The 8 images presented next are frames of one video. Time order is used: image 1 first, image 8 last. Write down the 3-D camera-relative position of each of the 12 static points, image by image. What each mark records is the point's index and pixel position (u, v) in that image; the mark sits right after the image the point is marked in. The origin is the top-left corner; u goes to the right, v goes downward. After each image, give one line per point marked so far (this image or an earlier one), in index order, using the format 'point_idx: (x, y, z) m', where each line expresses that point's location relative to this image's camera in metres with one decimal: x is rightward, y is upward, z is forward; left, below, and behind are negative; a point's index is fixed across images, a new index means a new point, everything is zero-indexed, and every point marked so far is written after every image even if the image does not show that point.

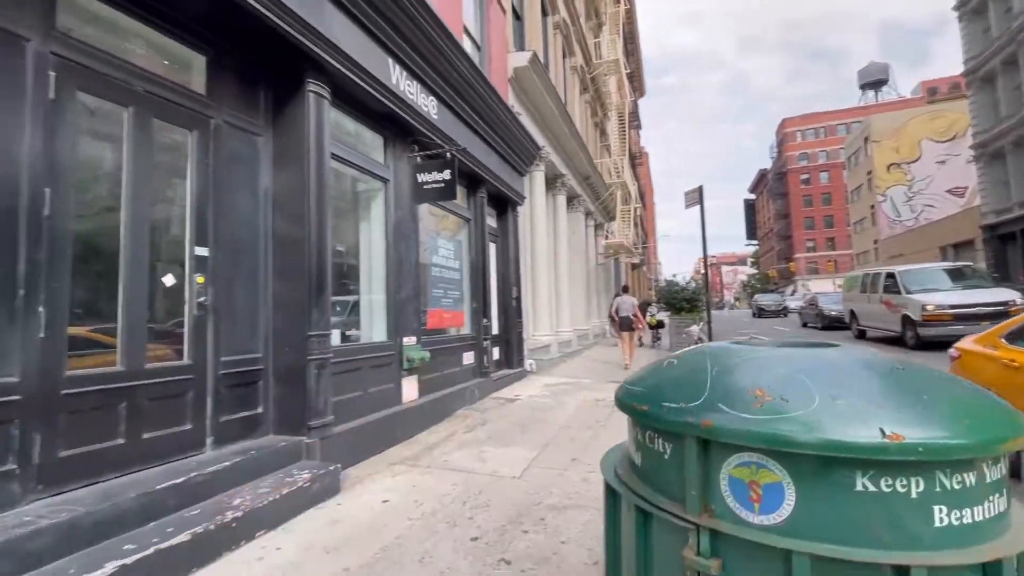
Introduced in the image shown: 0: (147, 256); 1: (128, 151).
0: (-2.7, +0.3, +3.6) m
1: (-2.8, +1.0, +3.5) m
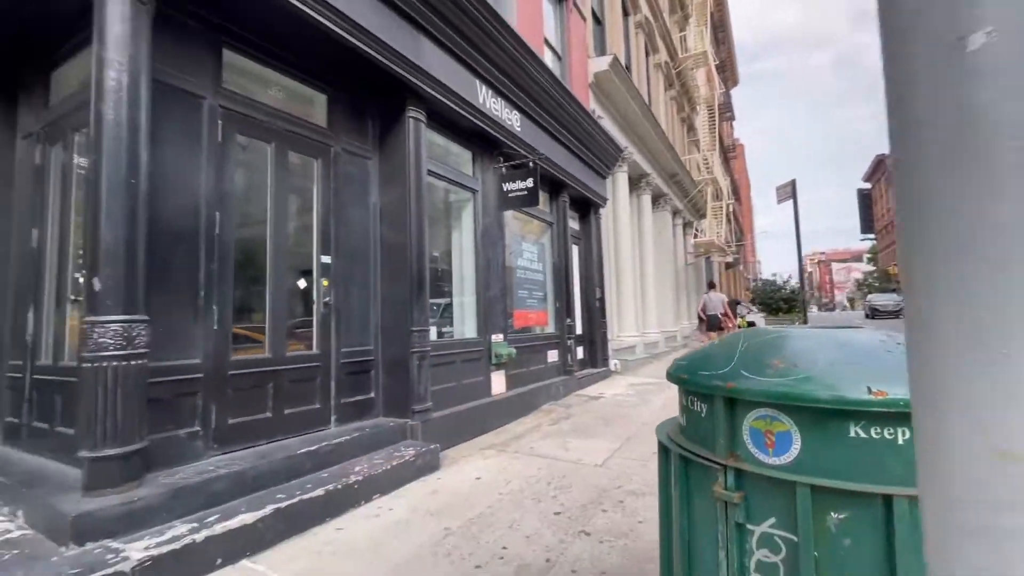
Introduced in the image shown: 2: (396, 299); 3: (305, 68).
0: (-2.0, +0.2, +4.4) m
1: (-2.1, +1.0, +4.3) m
2: (-1.2, -0.1, +5.1) m
3: (-2.0, +2.1, +4.6) m
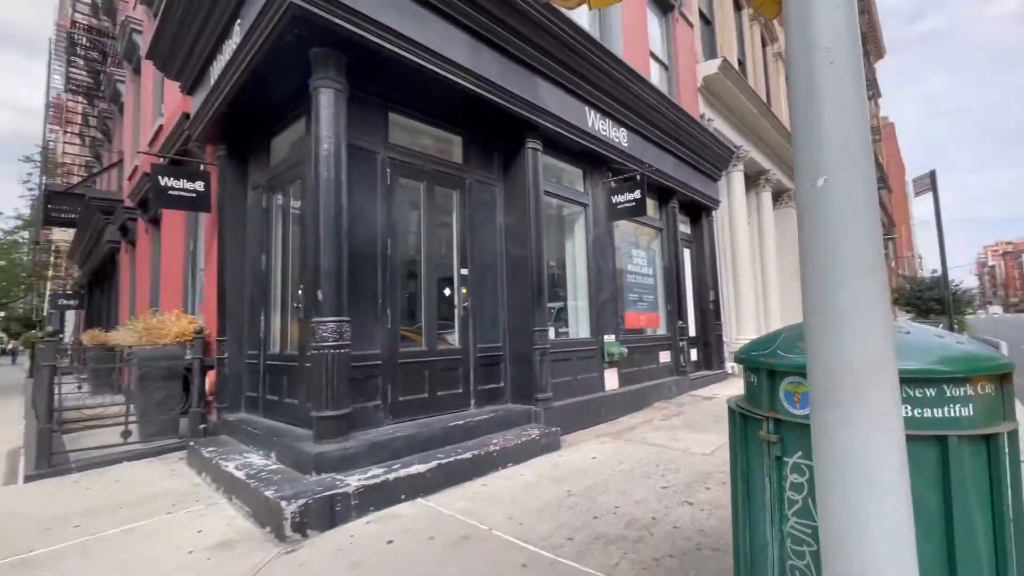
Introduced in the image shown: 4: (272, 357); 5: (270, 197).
0: (-0.9, +0.1, +5.5) m
1: (-1.0, +0.9, +5.4) m
2: (+0.1, -0.2, +6.0) m
3: (-0.8, +2.0, +5.7) m
4: (-2.7, -0.8, +5.4) m
5: (-2.9, +1.1, +5.8) m
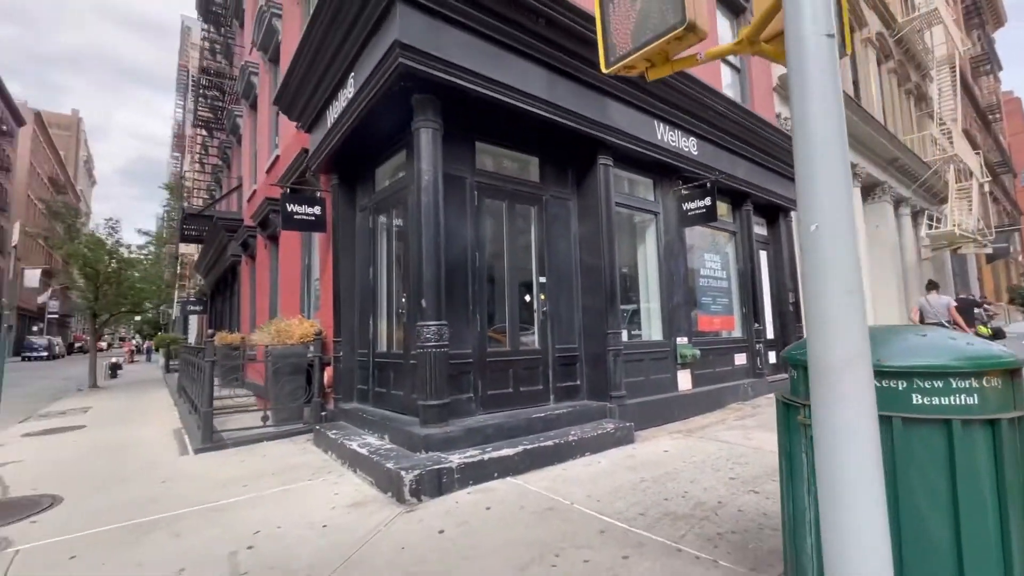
0: (+0.1, +0.1, +6.1) m
1: (-0.1, +0.8, +6.1) m
2: (+1.1, -0.3, +6.5) m
3: (+0.2, +1.9, +6.3) m
4: (-1.7, -0.9, +6.3) m
5: (-1.9, +1.0, +6.8) m
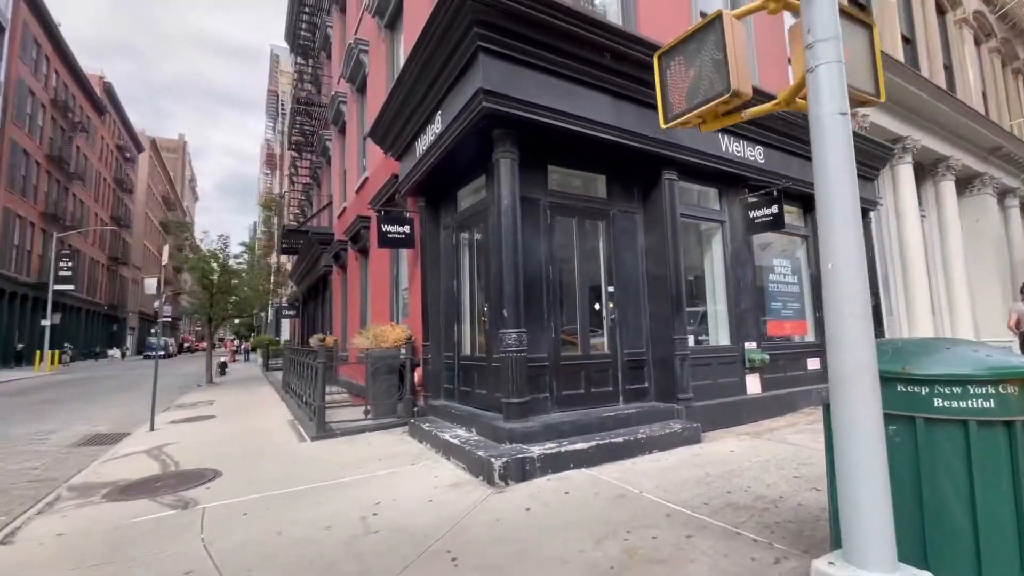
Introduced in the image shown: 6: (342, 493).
0: (+1.0, -0.1, +6.6) m
1: (+0.9, +0.7, +6.6) m
2: (+2.1, -0.4, +6.9) m
3: (+1.1, +1.8, +6.9) m
4: (-0.7, -1.0, +7.1) m
5: (-0.8, +0.8, +7.6) m
6: (-1.7, -2.0, +4.8) m
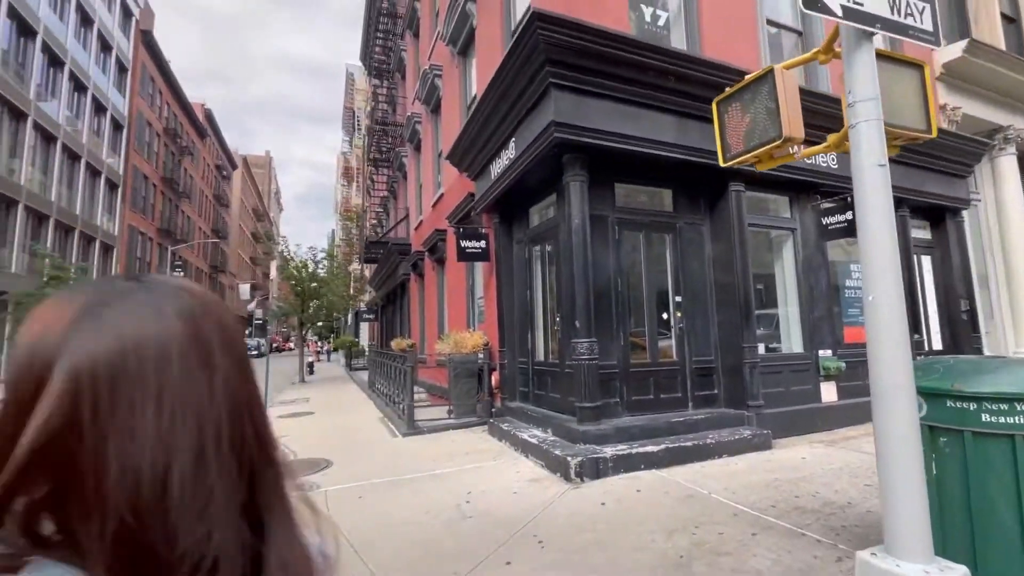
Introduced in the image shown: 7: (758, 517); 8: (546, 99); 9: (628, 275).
0: (+2.1, -0.2, +7.0) m
1: (+1.9, +0.5, +7.0) m
2: (+3.1, -0.5, +7.0) m
3: (+2.2, +1.6, +7.2) m
4: (+0.4, -1.2, +7.6) m
5: (+0.3, +0.7, +8.1) m
6: (-0.8, -2.2, +5.5) m
7: (+2.1, -2.0, +4.2) m
8: (+0.4, +2.3, +6.0) m
9: (+1.6, +0.2, +6.8) m
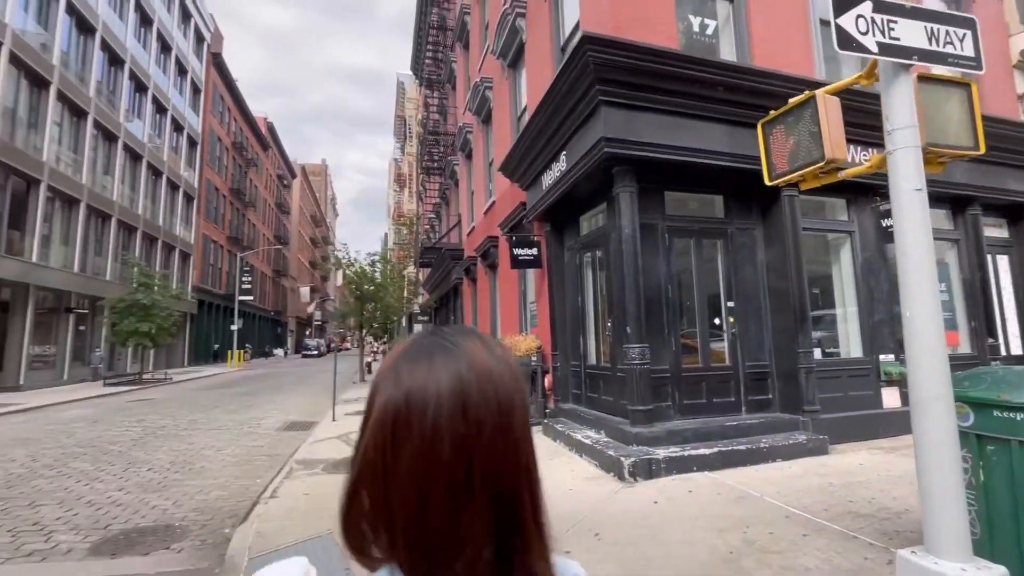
0: (+2.8, -0.3, +7.1) m
1: (+2.7, +0.4, +7.1) m
2: (+3.9, -0.6, +7.1) m
3: (+3.0, +1.6, +7.3) m
4: (+1.3, -1.3, +7.9) m
5: (+1.2, +0.6, +8.4) m
6: (-0.2, -2.3, +5.9) m
7: (+2.7, -2.1, +4.3) m
8: (+1.1, +2.2, +6.2) m
9: (+2.4, +0.1, +7.0) m
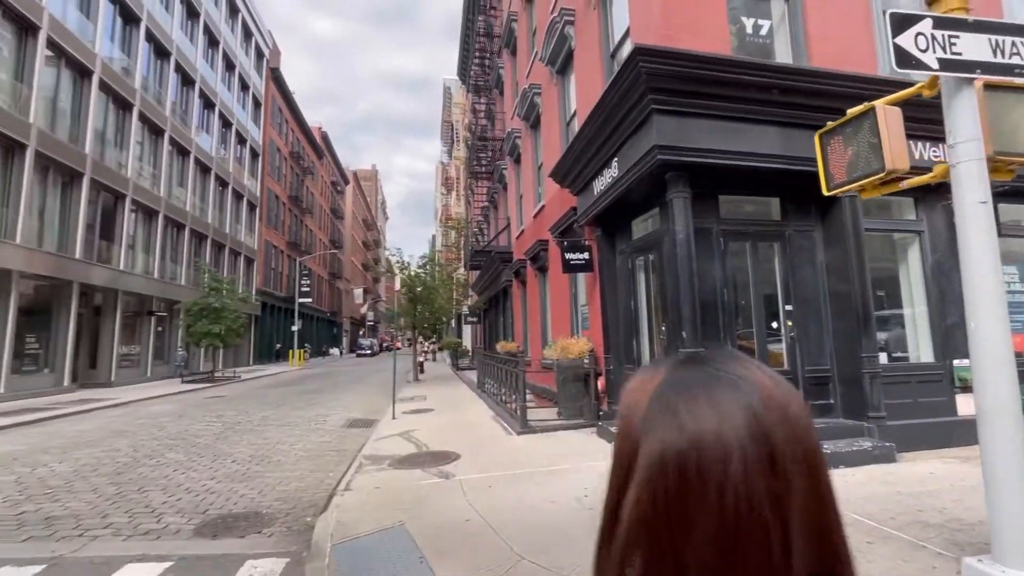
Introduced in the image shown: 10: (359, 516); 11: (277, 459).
0: (+3.6, -0.3, +7.0) m
1: (+3.5, +0.4, +7.1) m
2: (+4.7, -0.6, +6.9) m
3: (+3.8, +1.5, +7.2) m
4: (+2.2, -1.4, +8.0) m
5: (+2.1, +0.5, +8.5) m
6: (+0.5, -2.4, +6.1) m
7: (+3.2, -2.1, +4.3) m
8: (+1.8, +2.2, +6.4) m
9: (+3.2, 0.0, +7.0) m
10: (-1.7, -2.5, +5.3) m
11: (-4.1, -3.0, +8.4) m
